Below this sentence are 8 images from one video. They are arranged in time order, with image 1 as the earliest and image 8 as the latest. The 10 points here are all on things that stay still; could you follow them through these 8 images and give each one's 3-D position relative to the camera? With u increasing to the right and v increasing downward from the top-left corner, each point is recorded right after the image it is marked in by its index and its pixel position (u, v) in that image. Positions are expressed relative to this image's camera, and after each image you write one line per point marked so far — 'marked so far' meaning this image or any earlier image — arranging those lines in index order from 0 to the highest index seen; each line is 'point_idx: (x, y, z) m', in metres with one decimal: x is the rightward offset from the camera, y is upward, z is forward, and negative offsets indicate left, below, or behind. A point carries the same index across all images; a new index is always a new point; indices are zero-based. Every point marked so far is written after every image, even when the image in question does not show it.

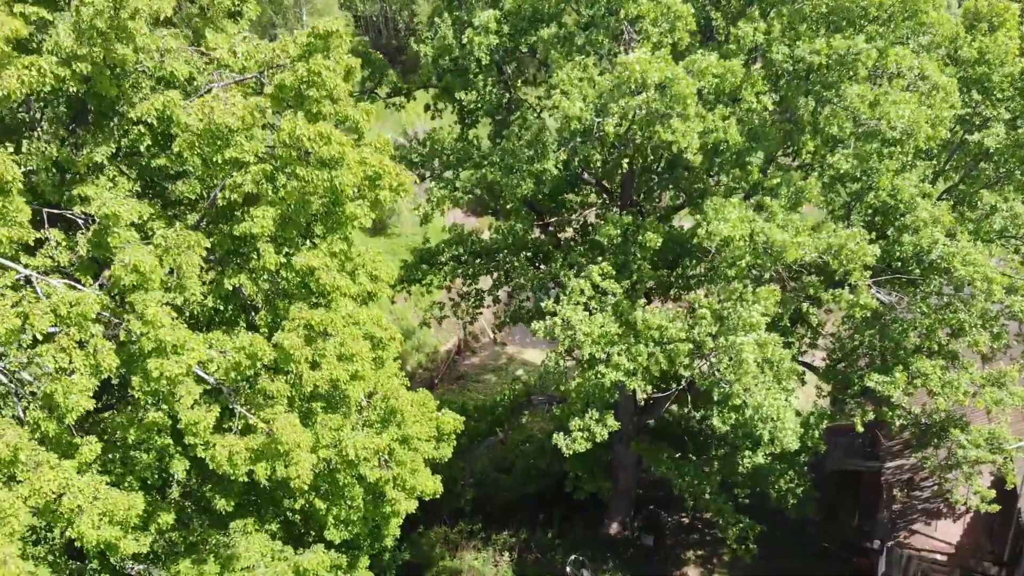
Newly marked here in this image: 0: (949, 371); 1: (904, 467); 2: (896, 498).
0: (+7.7, -1.4, +16.7) m
1: (+7.9, -3.6, +19.4) m
2: (+7.5, -4.1, +18.8) m
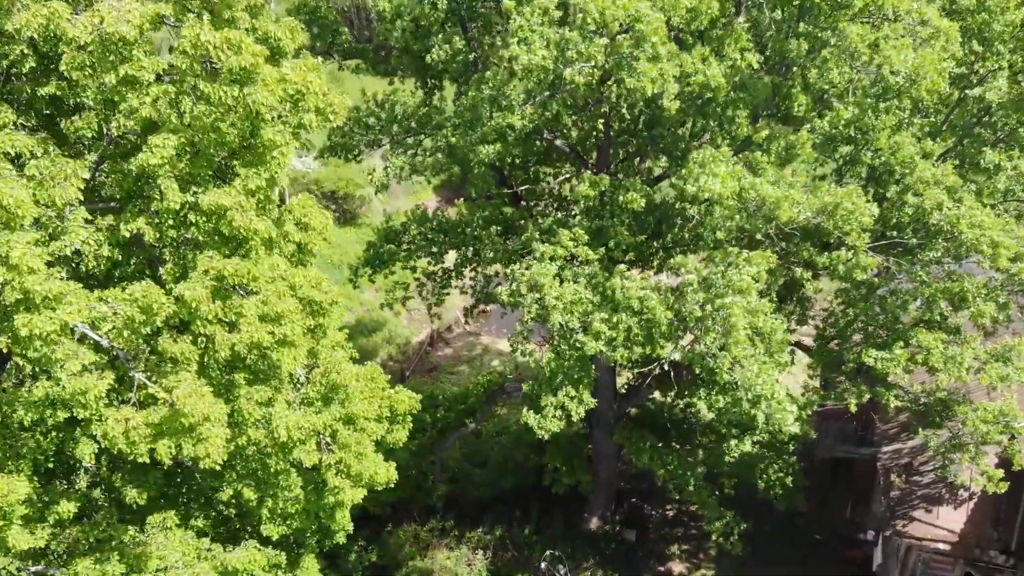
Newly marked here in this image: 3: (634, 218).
0: (+7.1, -0.9, +15.5) m
1: (+7.3, -3.1, +18.1) m
2: (+6.9, -3.5, +17.5) m
3: (+1.8, +1.0, +14.4) m
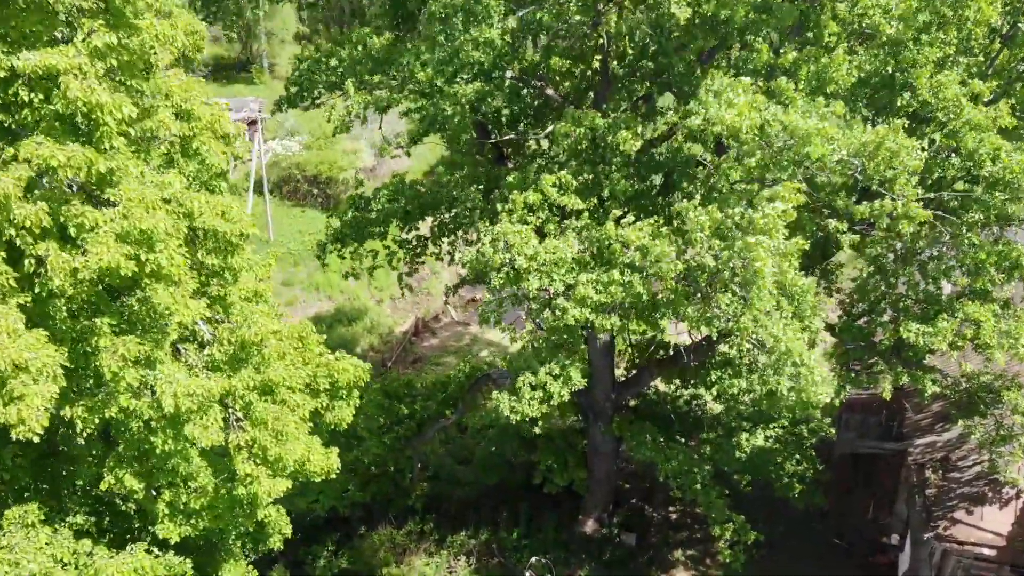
0: (+6.9, -0.4, +13.4) m
1: (+7.0, -2.6, +16.0) m
2: (+6.7, -3.1, +15.4) m
3: (+1.6, +1.6, +12.2) m
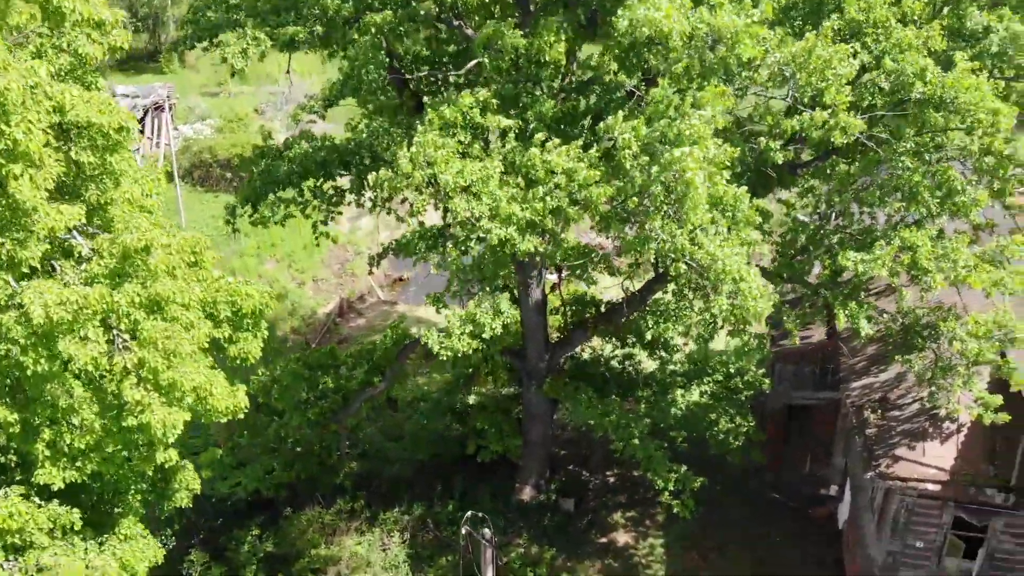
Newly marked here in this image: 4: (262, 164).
0: (+5.9, +0.6, +13.1) m
1: (+5.9, -1.6, +15.8) m
2: (+5.6, -2.1, +15.1) m
3: (+0.6, +2.3, +11.6) m
4: (-3.9, +1.9, +15.1) m
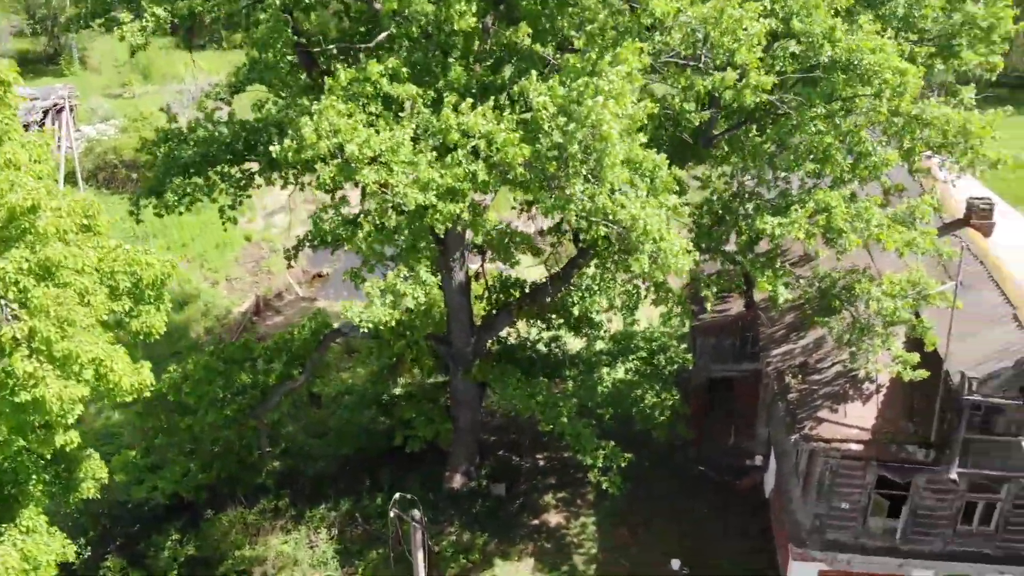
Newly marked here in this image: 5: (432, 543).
0: (+4.7, +1.2, +13.3) m
1: (+4.7, -1.1, +15.9) m
2: (+4.4, -1.6, +15.3) m
3: (-0.5, +2.7, +11.4) m
4: (-5.2, +2.1, +14.5) m
5: (-1.4, -4.7, +17.4) m
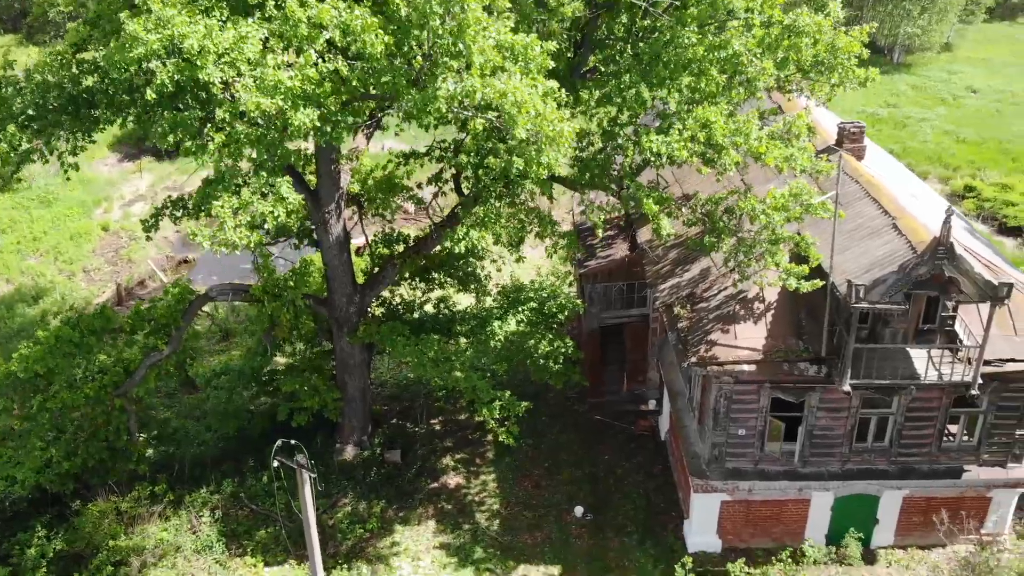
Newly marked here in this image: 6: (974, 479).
0: (+3.0, +2.3, +13.2) m
1: (+2.8, 0.0, +15.8) m
2: (+2.7, -0.4, +15.1) m
3: (-2.0, +3.5, +10.6) m
4: (-7.0, +2.6, +13.2) m
5: (-3.2, -3.9, +16.5) m
6: (+7.3, -3.0, +15.2) m
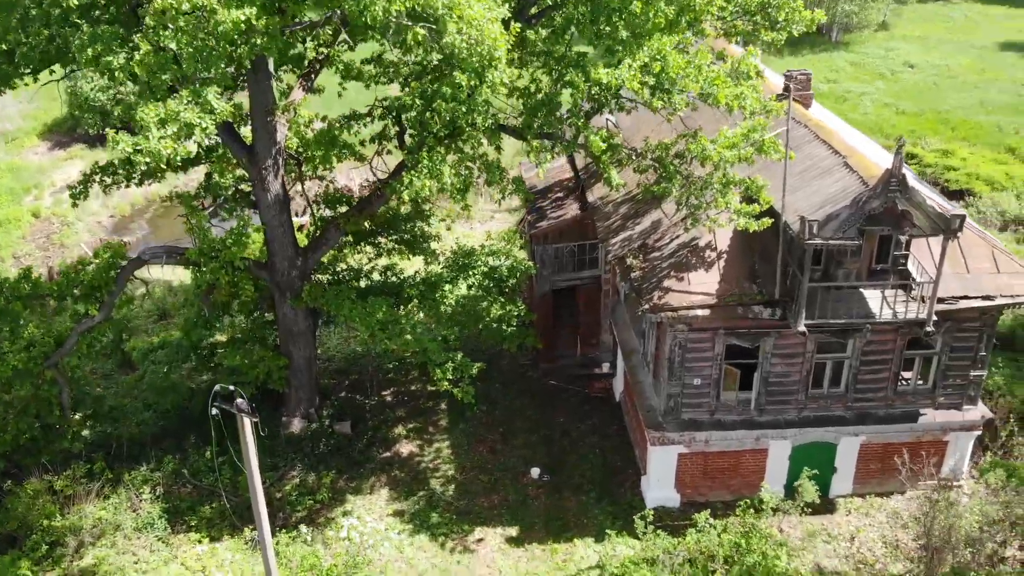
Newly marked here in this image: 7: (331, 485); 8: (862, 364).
0: (+2.3, +3.1, +12.9) m
1: (+2.0, +0.8, +15.5) m
2: (+1.9, +0.3, +14.8) m
3: (-2.6, +4.1, +10.1) m
4: (-7.8, +3.1, +12.4) m
5: (-3.9, -3.3, +15.9) m
6: (+6.6, -2.1, +15.2) m
7: (-3.1, -3.3, +16.3) m
8: (+5.4, -1.2, +14.9) m
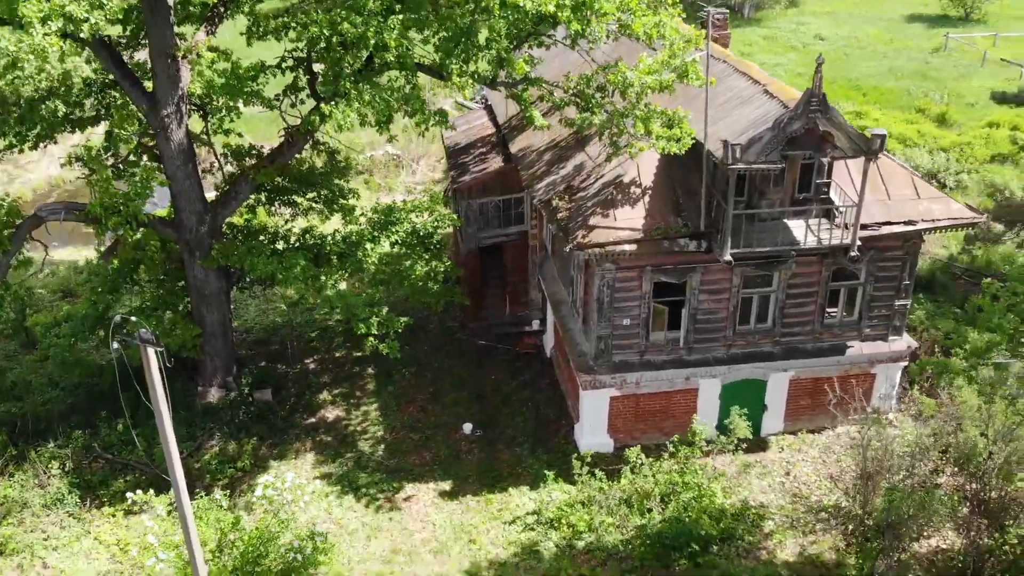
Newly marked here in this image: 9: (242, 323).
0: (+1.1, +4.0, +12.7) m
1: (+0.7, +1.7, +15.2) m
2: (+0.7, +1.2, +14.5) m
3: (-3.6, +4.9, +9.5) m
4: (-8.8, +3.6, +11.4) m
5: (-5.0, -2.7, +15.1) m
6: (+5.5, -1.0, +15.2) m
7: (-4.2, -2.7, +15.6) m
8: (+4.3, -0.2, +14.8) m
9: (-5.5, -0.7, +19.7) m
